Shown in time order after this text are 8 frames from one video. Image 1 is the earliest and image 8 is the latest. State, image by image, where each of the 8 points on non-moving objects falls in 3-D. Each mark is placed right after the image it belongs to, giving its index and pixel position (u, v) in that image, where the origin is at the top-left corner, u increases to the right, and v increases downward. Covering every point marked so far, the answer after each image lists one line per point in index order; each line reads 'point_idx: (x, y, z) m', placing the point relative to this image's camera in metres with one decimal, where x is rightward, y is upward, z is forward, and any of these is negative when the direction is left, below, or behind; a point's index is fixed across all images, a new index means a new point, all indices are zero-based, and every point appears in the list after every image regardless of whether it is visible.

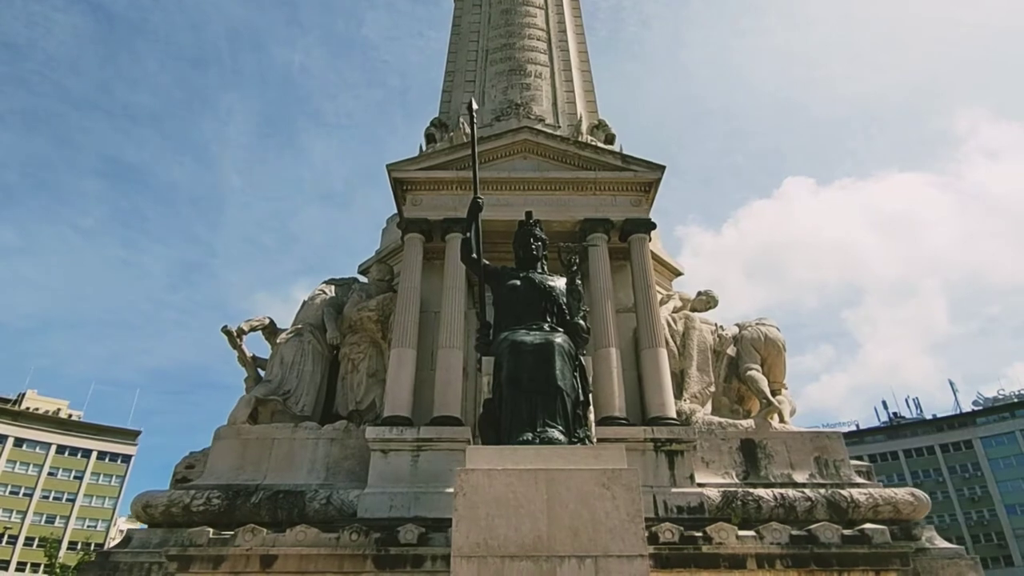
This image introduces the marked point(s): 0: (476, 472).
0: (-0.5, -2.3, +7.6) m
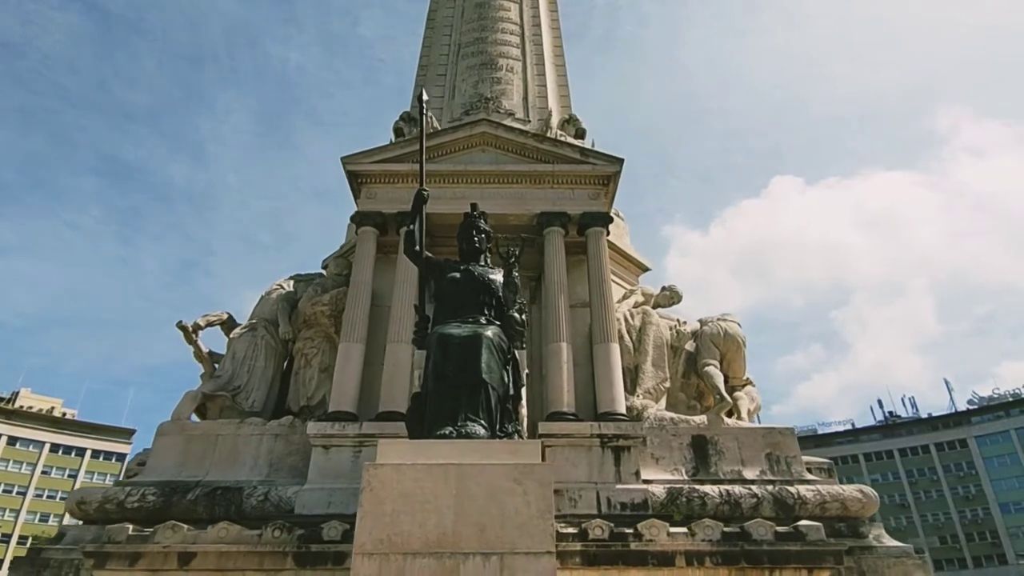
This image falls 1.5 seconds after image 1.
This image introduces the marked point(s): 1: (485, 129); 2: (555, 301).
0: (-1.6, -2.2, +7.4) m
1: (-0.7, +4.2, +16.0) m
2: (+1.0, -0.3, +14.1) m
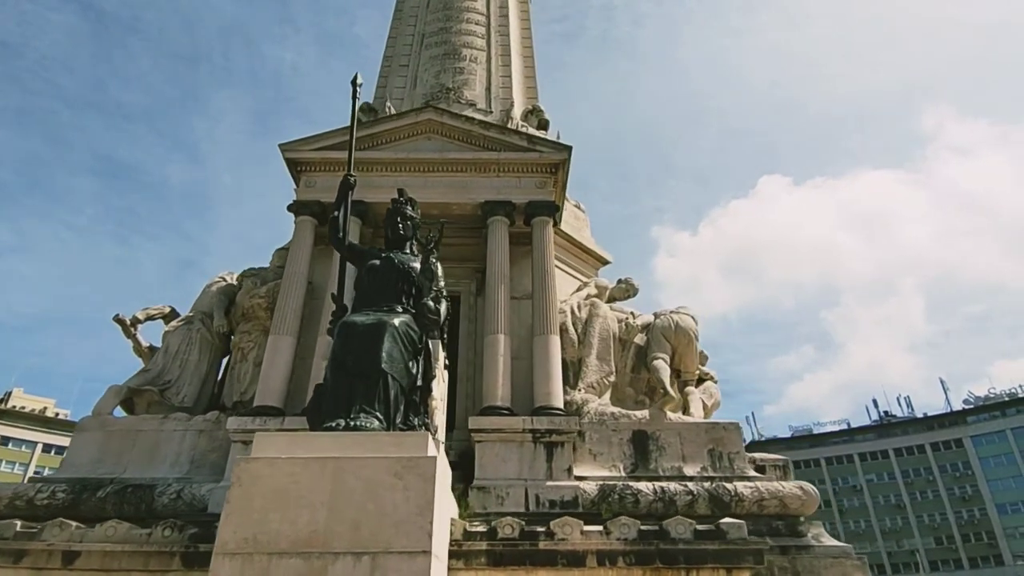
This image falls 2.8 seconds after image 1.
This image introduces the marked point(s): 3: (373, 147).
0: (-2.9, -2.0, +7.0) m
1: (-2.1, +4.4, +15.6) m
2: (-0.4, -0.1, +13.6) m
3: (-3.6, +3.6, +15.5) m
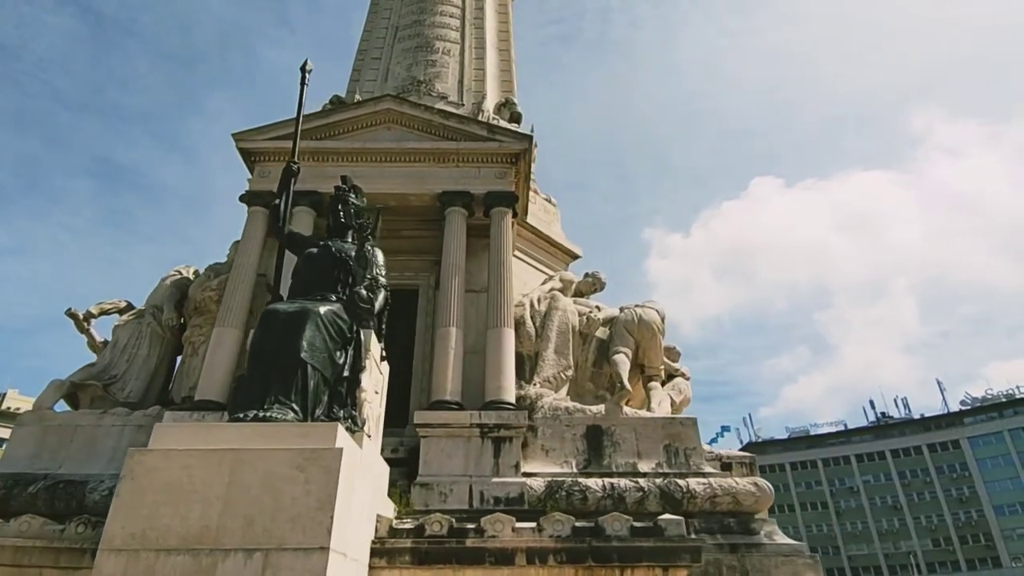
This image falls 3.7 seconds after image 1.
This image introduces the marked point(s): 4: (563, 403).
0: (-3.9, -1.8, +6.6) m
1: (-3.1, +4.6, +15.2) m
2: (-1.4, +0.1, +13.2) m
3: (-4.6, +3.8, +15.2) m
4: (+1.1, -2.4, +12.6) m
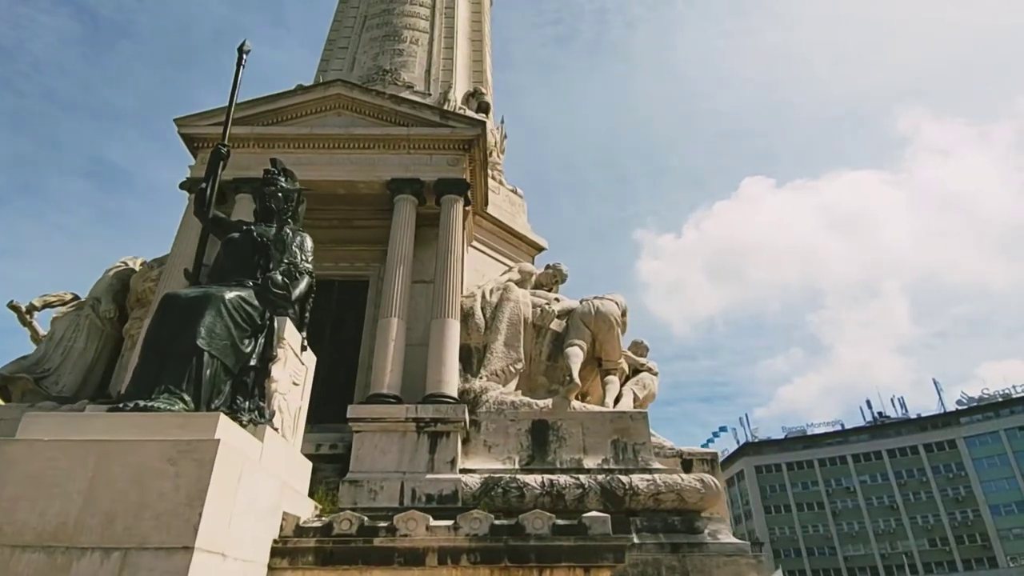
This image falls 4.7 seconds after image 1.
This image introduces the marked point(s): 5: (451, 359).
0: (-5.0, -1.6, +6.1) m
1: (-4.2, +4.8, +14.7) m
2: (-2.5, +0.3, +12.7) m
3: (-5.7, +4.0, +14.7) m
4: (0.0, -2.2, +12.1) m
5: (-1.2, -1.4, +11.8) m
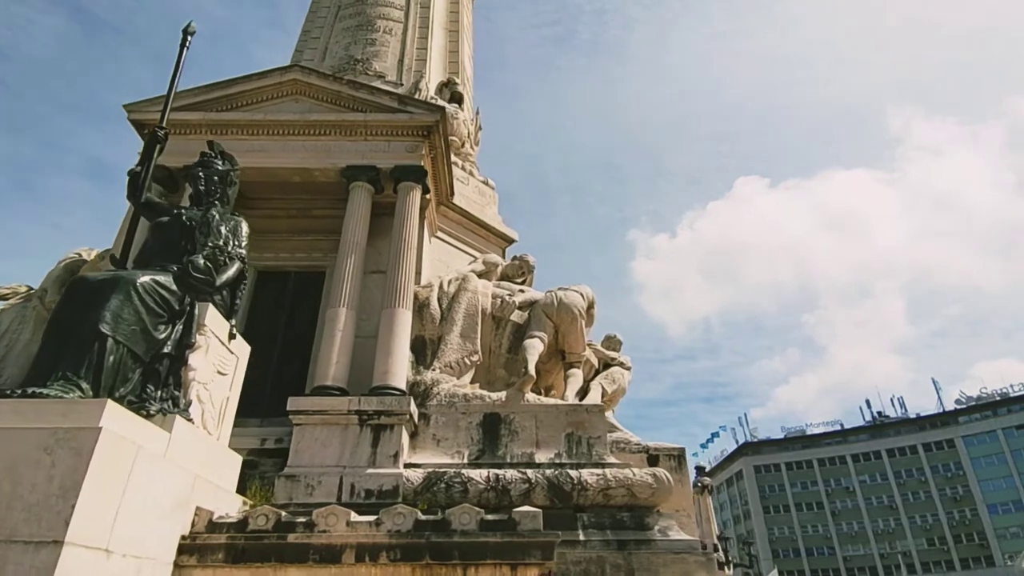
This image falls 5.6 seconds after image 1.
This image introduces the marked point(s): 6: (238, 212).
0: (-5.9, -1.4, +5.7) m
1: (-5.1, +5.0, +14.3) m
2: (-3.4, +0.5, +12.3) m
3: (-6.6, +4.2, +14.3) m
4: (-0.9, -2.0, +11.7) m
5: (-2.1, -1.2, +11.3) m
6: (-6.6, +1.8, +14.6) m
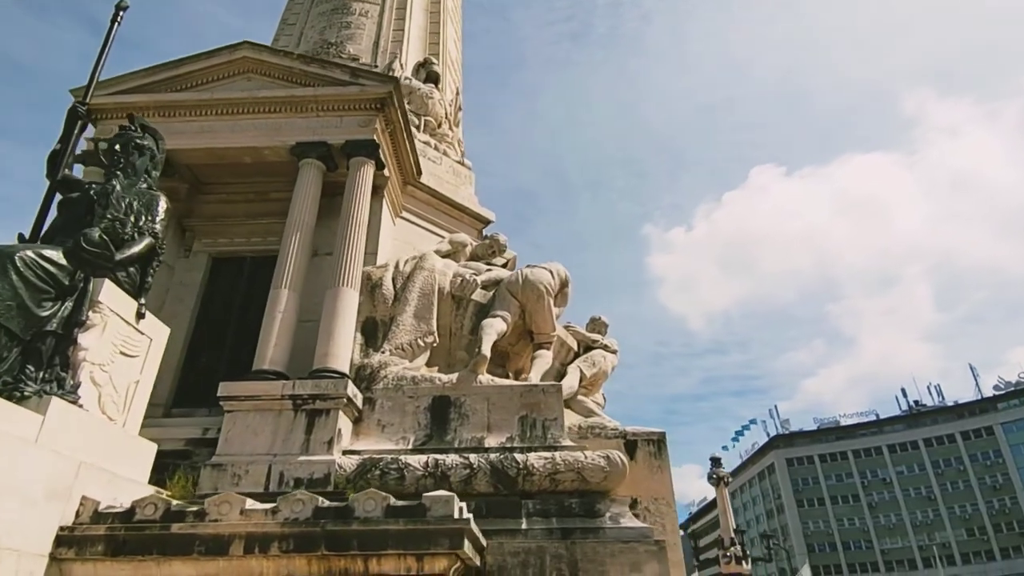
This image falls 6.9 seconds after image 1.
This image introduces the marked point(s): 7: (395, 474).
0: (-7.1, -1.1, +5.2) m
1: (-6.0, +5.3, +13.7) m
2: (-4.3, +0.9, +11.7) m
3: (-7.5, +4.5, +13.8) m
4: (-1.8, -1.5, +11.0) m
5: (-3.0, -0.8, +10.7) m
6: (-7.4, +2.1, +14.1) m
7: (-1.7, -2.8, +9.0) m
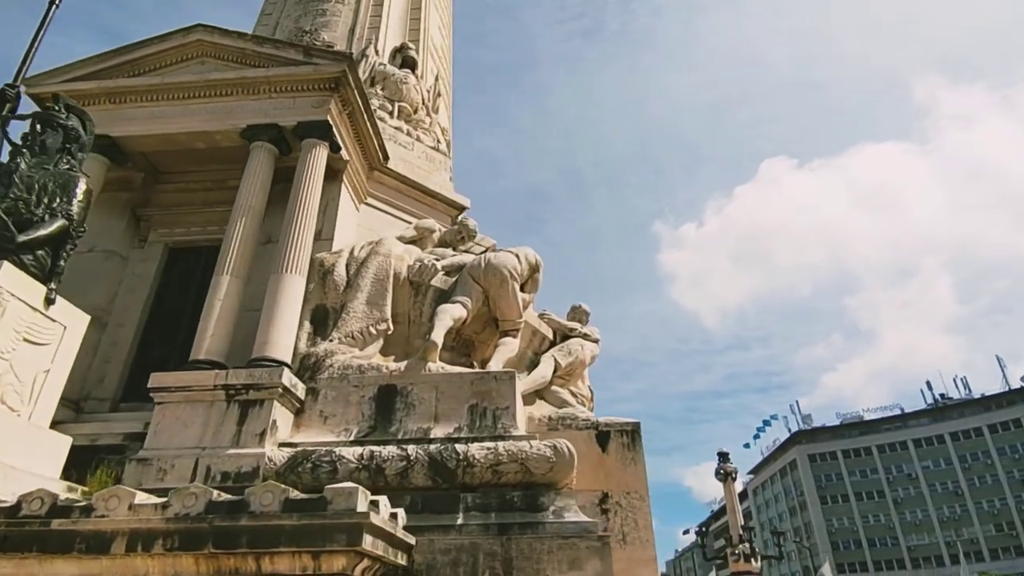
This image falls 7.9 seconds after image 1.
0: (-8.0, -0.9, +4.8) m
1: (-6.9, +5.5, +13.3) m
2: (-5.1, +1.1, +11.2) m
3: (-8.3, +4.7, +13.4) m
4: (-2.6, -1.3, +10.4) m
5: (-3.8, -0.5, +10.1) m
6: (-8.2, +2.3, +13.7) m
7: (-2.6, -2.5, +8.4) m
